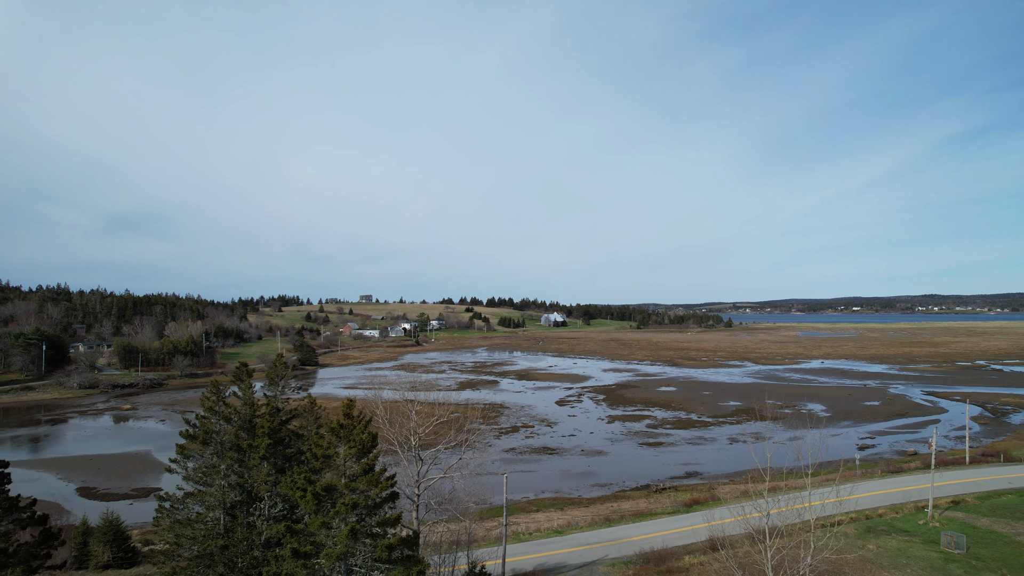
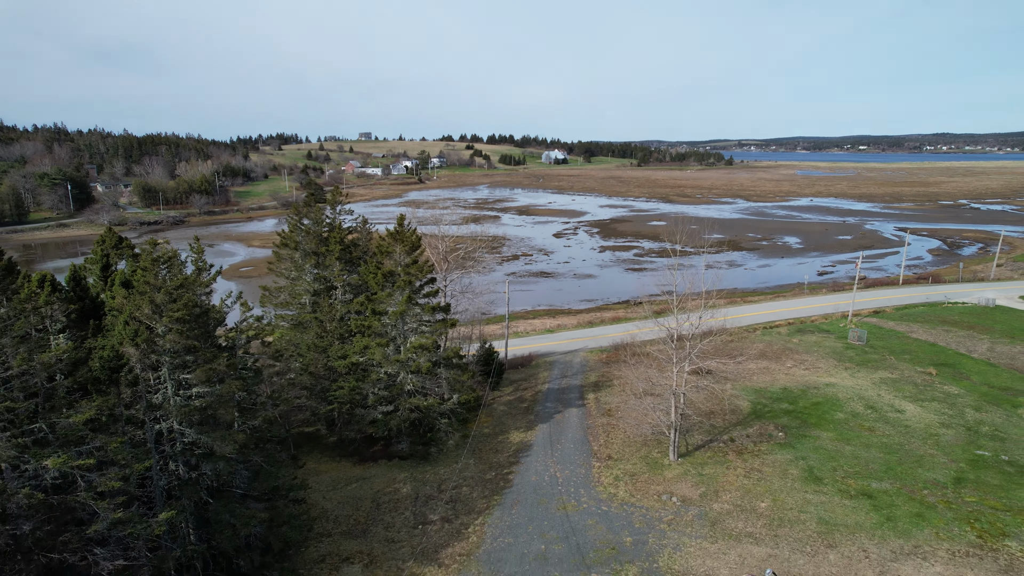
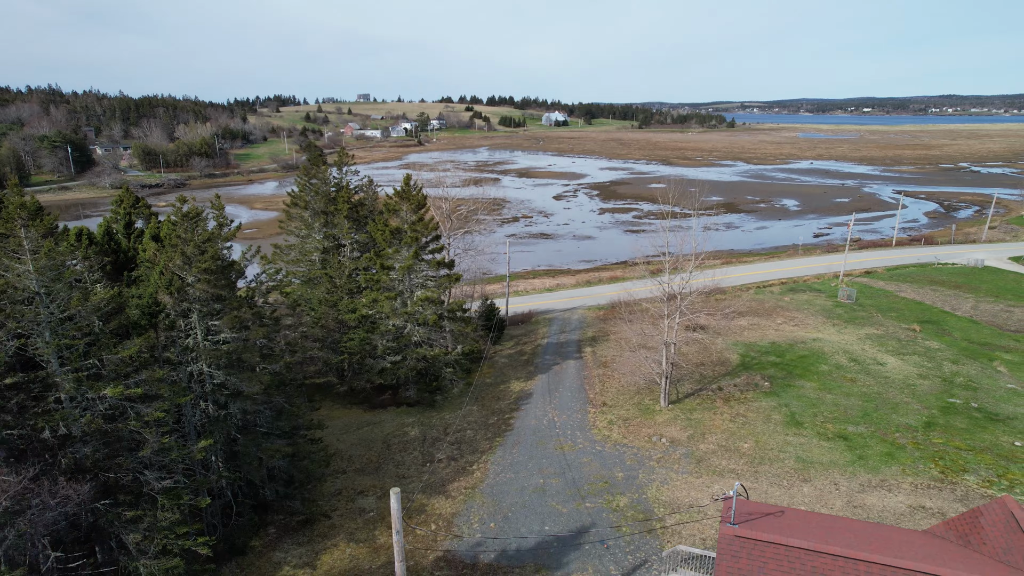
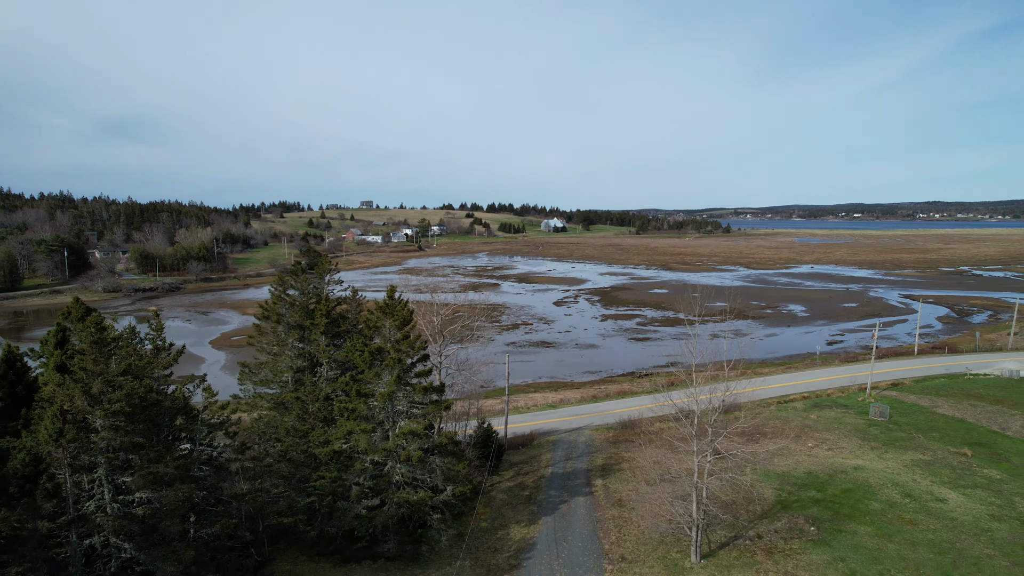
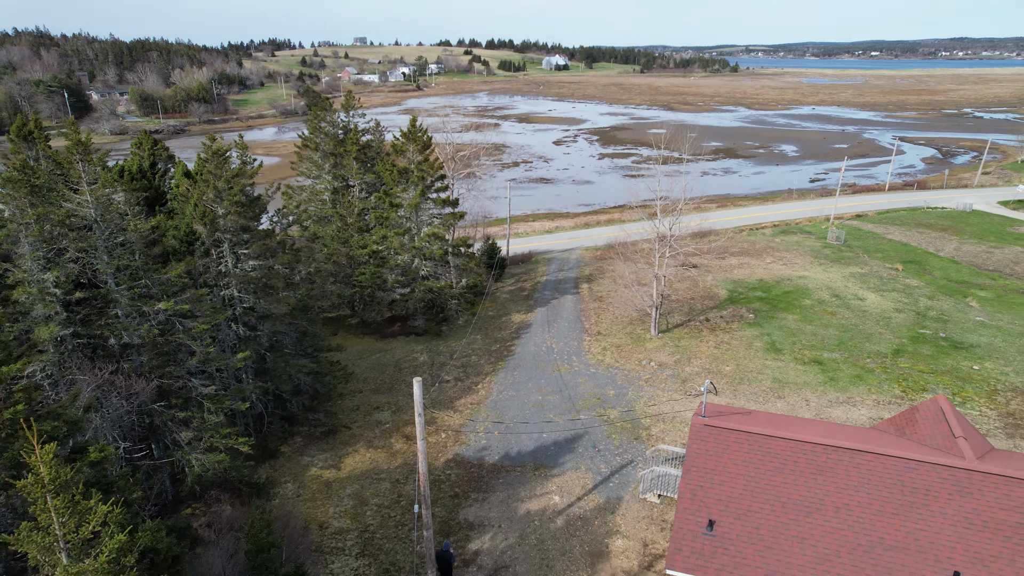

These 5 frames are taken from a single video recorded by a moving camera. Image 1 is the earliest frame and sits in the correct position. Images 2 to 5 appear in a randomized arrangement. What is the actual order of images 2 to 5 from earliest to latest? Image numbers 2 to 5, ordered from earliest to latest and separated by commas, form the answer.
4, 2, 3, 5
